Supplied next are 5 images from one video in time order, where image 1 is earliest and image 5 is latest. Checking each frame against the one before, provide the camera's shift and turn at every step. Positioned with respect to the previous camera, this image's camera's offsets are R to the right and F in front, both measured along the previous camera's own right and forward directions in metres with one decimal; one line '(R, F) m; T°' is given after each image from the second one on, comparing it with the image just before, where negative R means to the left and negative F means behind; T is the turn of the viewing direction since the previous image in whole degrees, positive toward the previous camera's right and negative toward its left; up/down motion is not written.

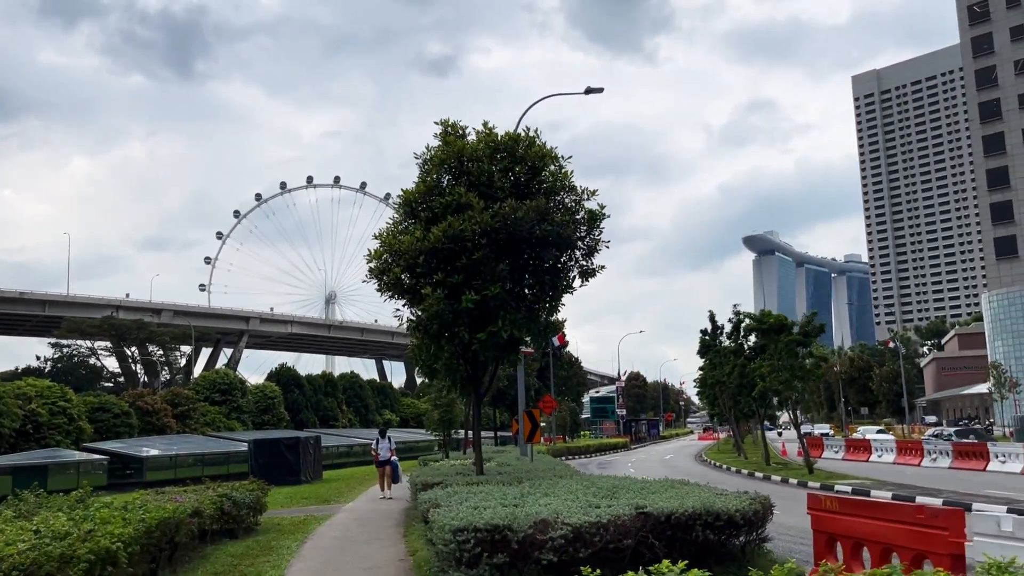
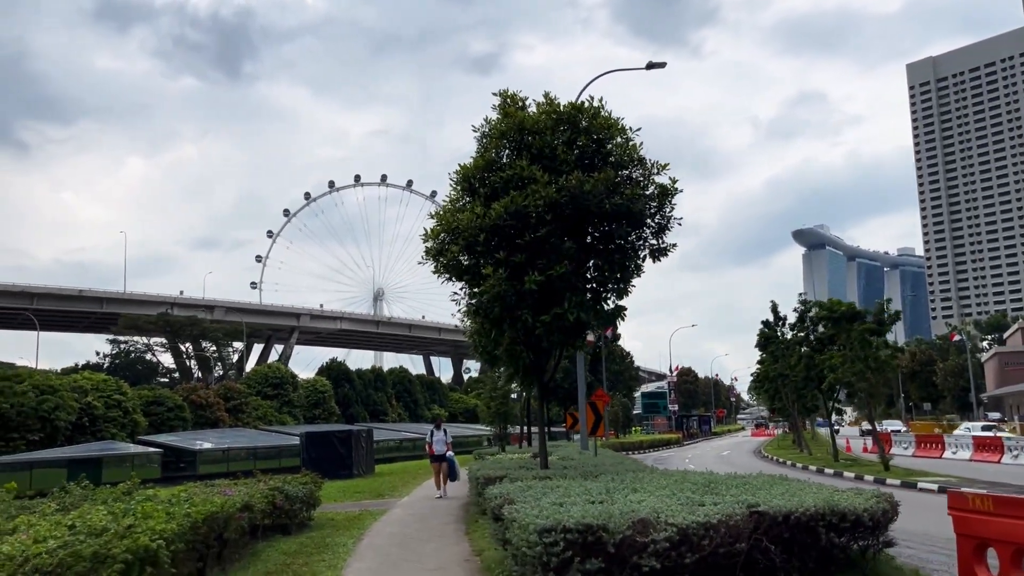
(-0.3, +0.9) m; -3°
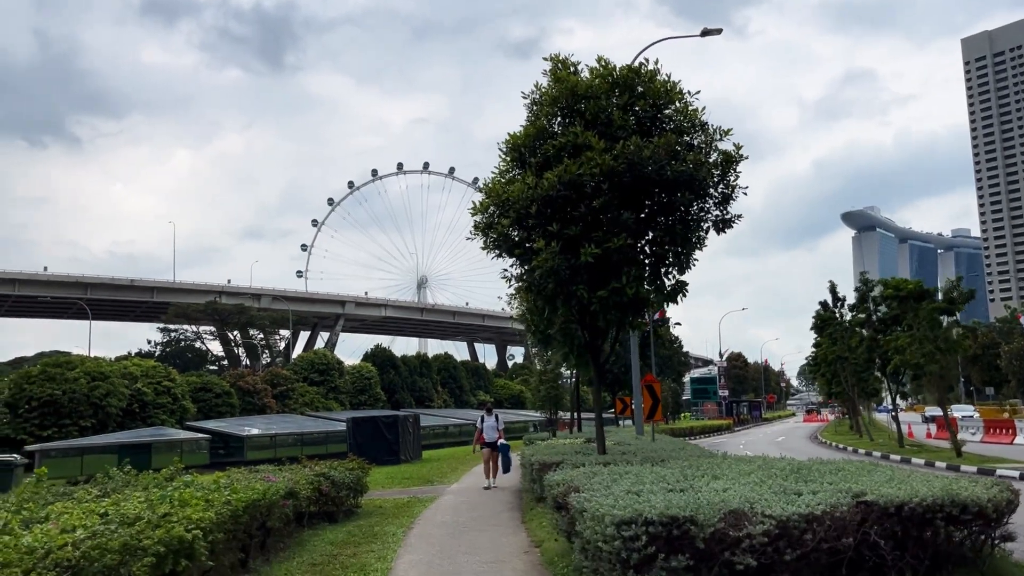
(-0.2, +0.7) m; -3°
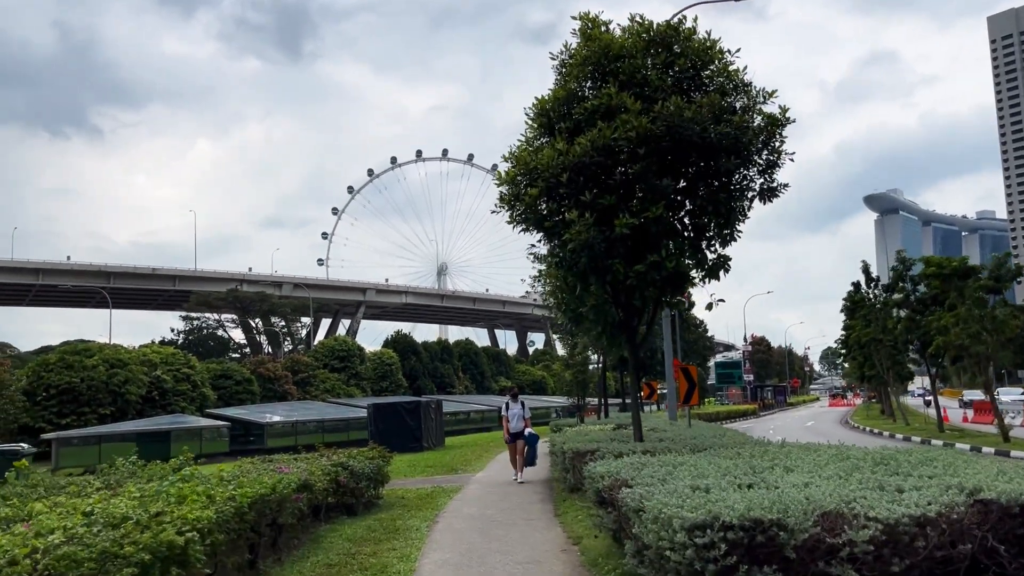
(-0.1, +0.9) m; -1°
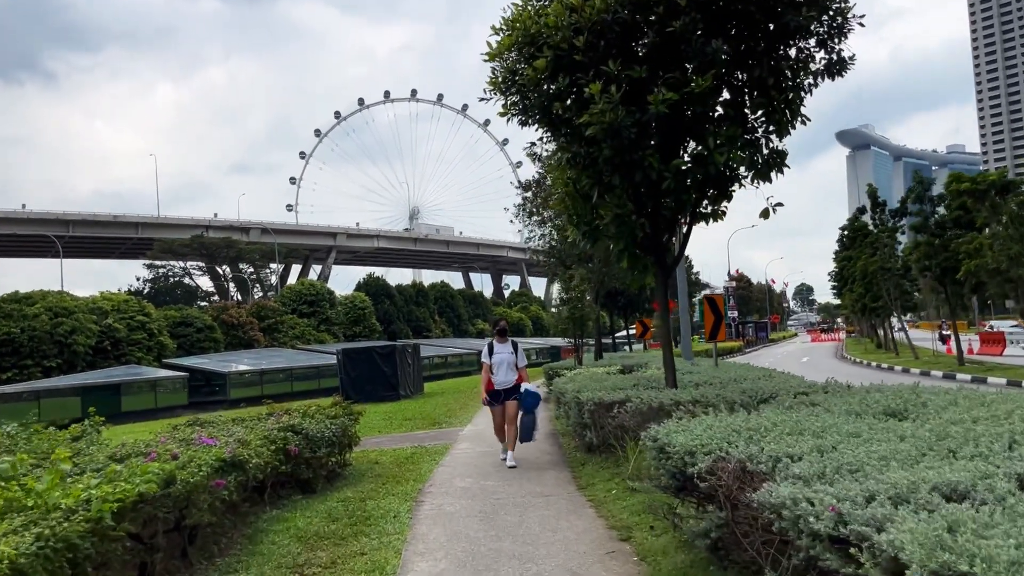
(-0.3, +2.5) m; +2°
